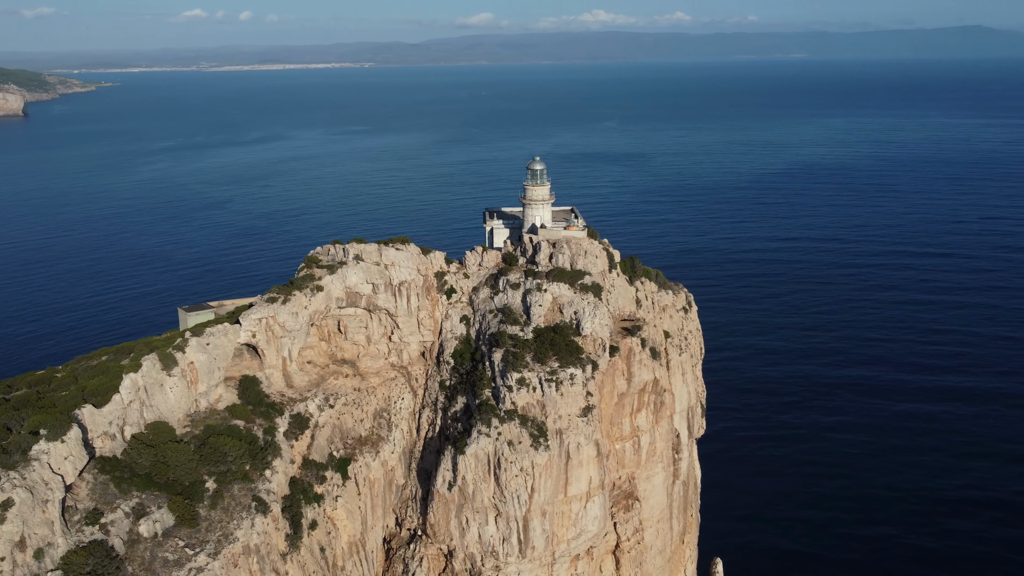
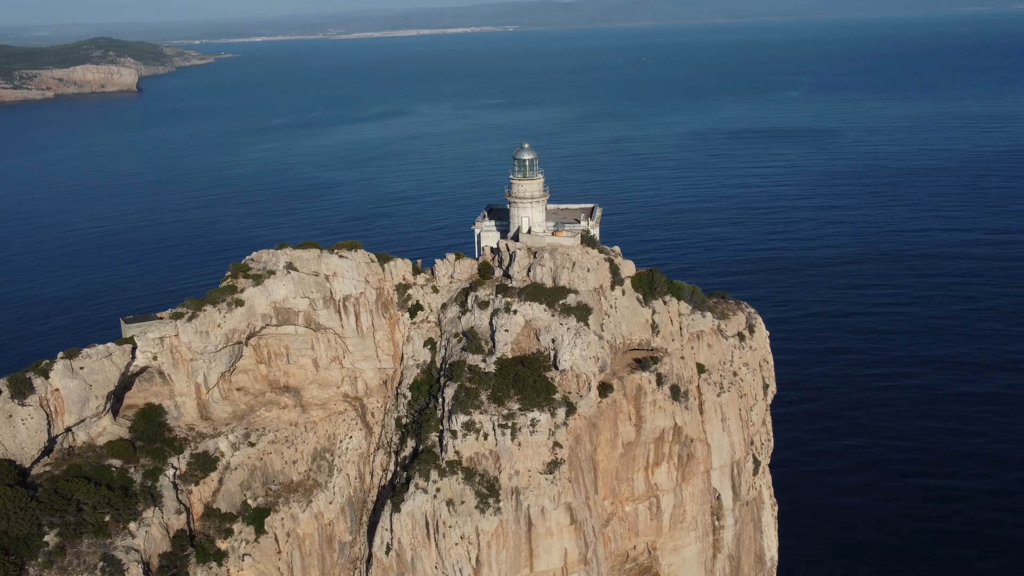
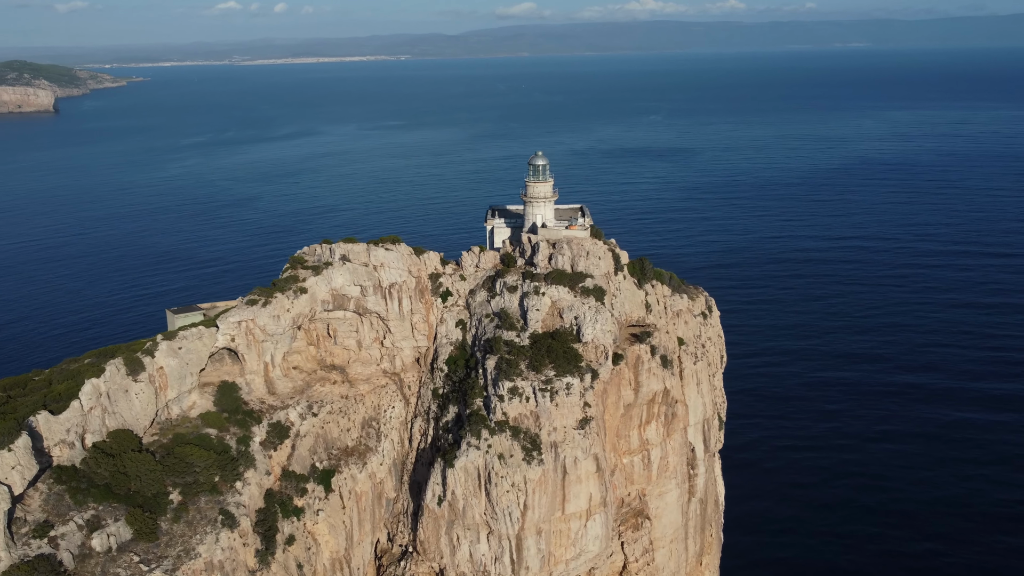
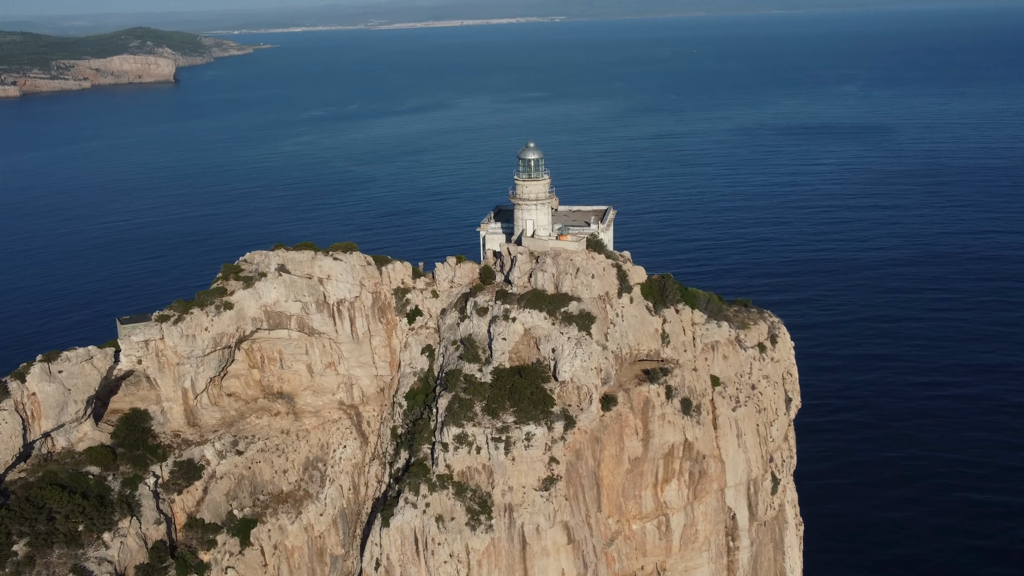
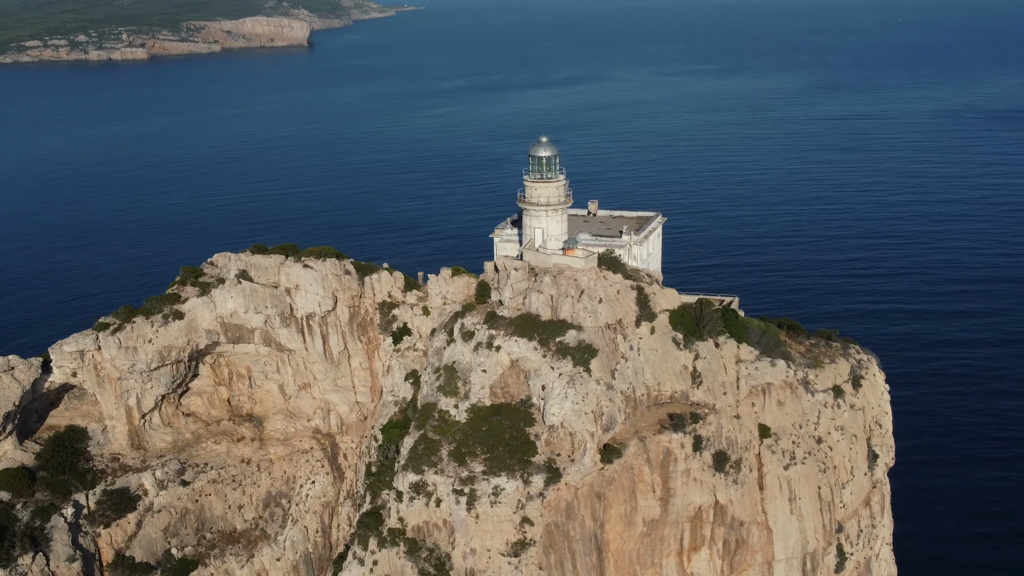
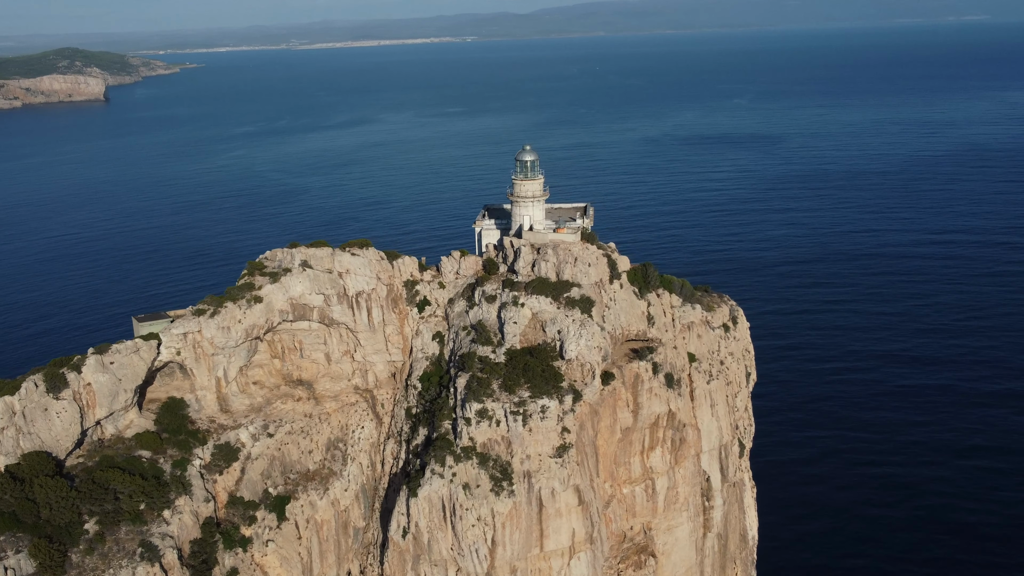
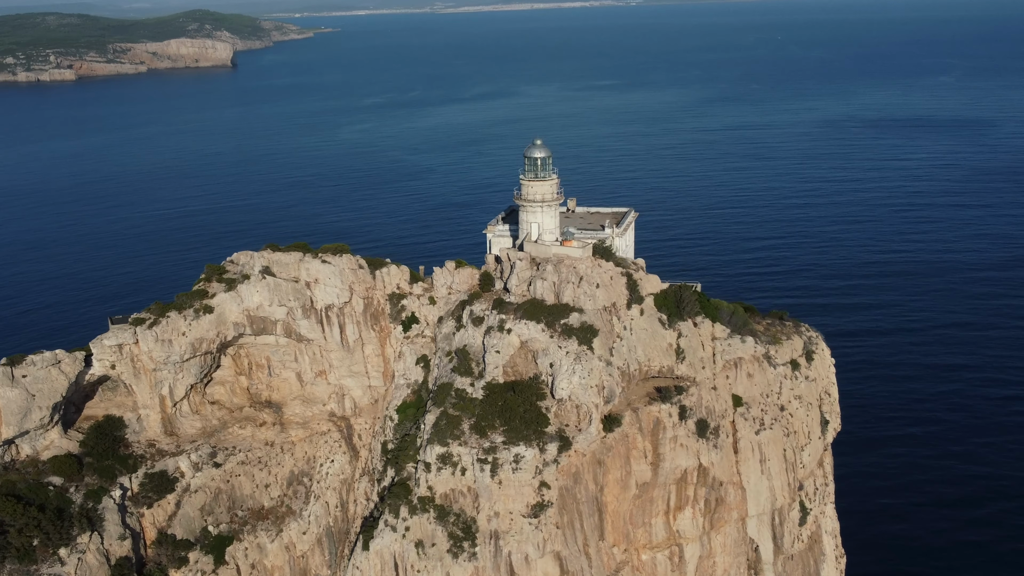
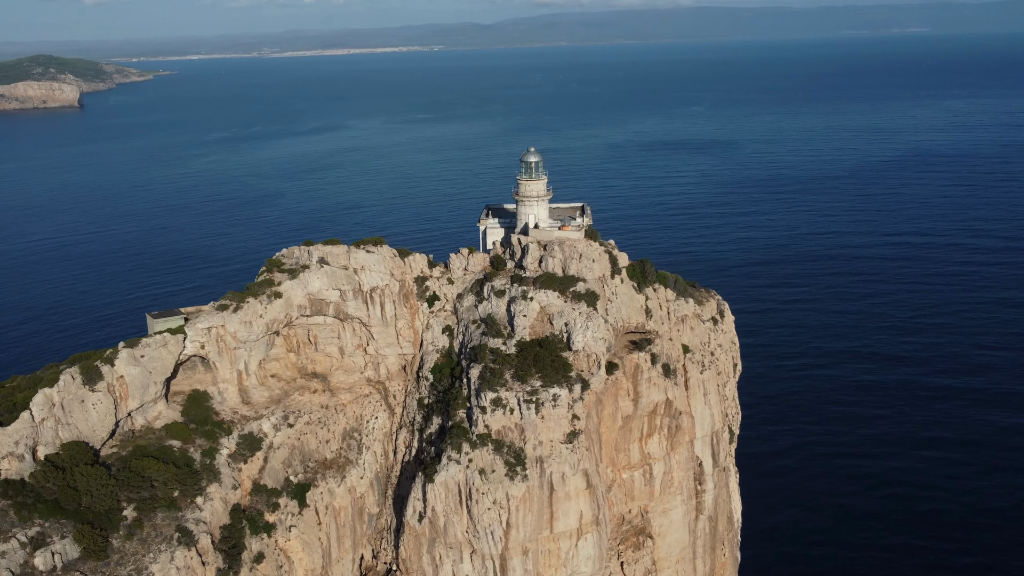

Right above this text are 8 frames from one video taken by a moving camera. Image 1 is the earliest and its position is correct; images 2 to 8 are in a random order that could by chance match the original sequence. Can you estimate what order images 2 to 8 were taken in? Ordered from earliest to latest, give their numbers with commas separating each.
3, 8, 6, 2, 4, 7, 5
